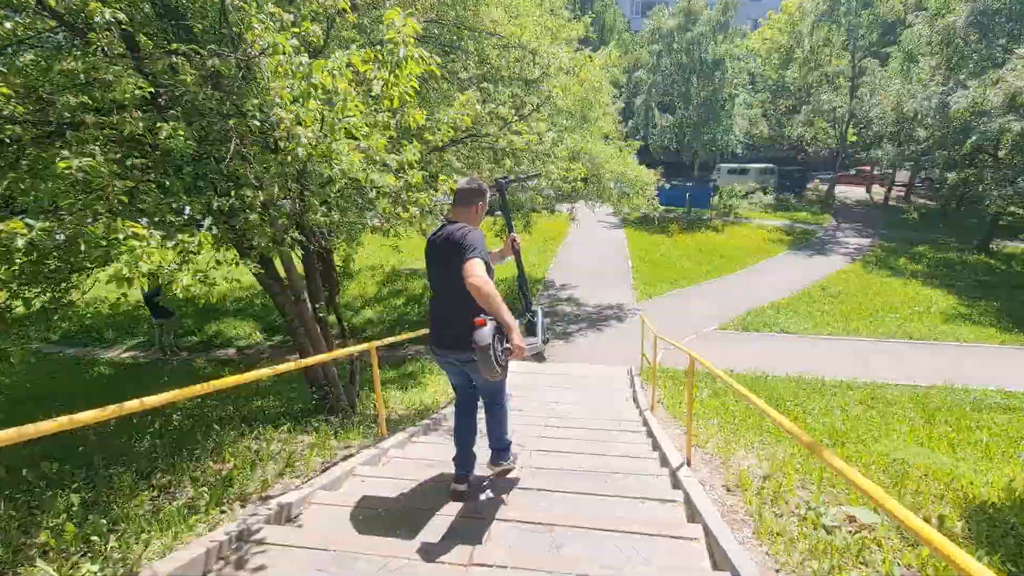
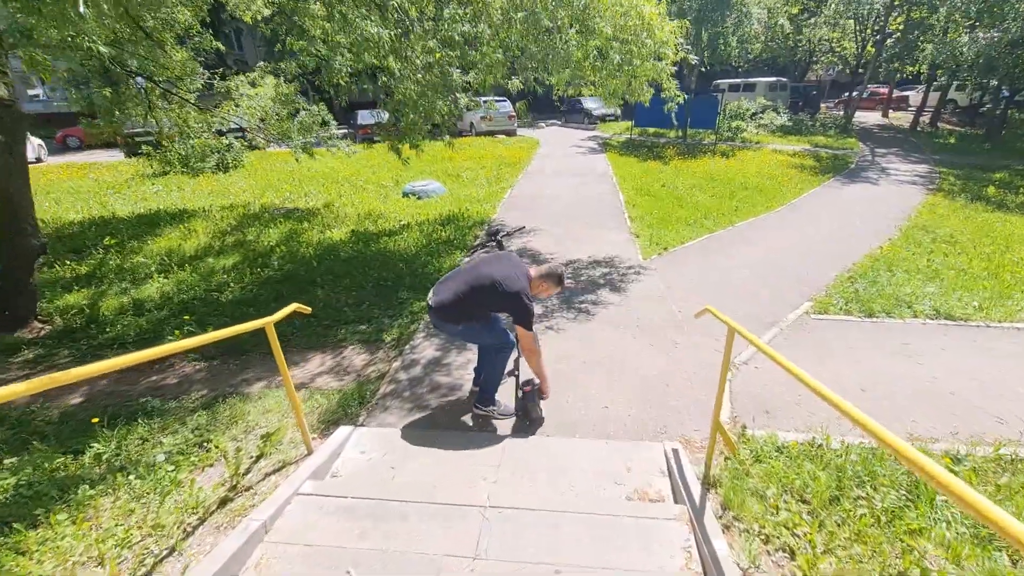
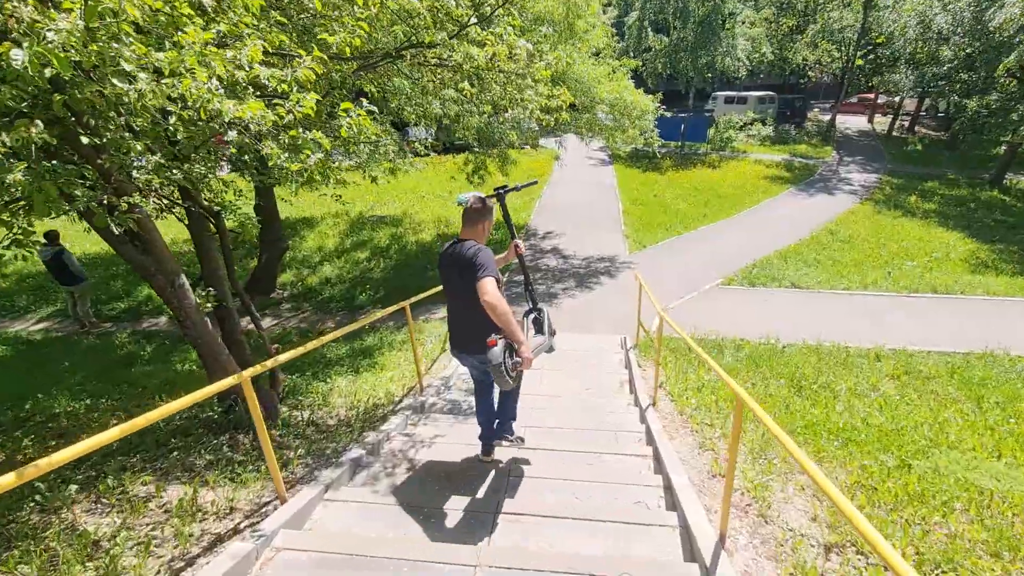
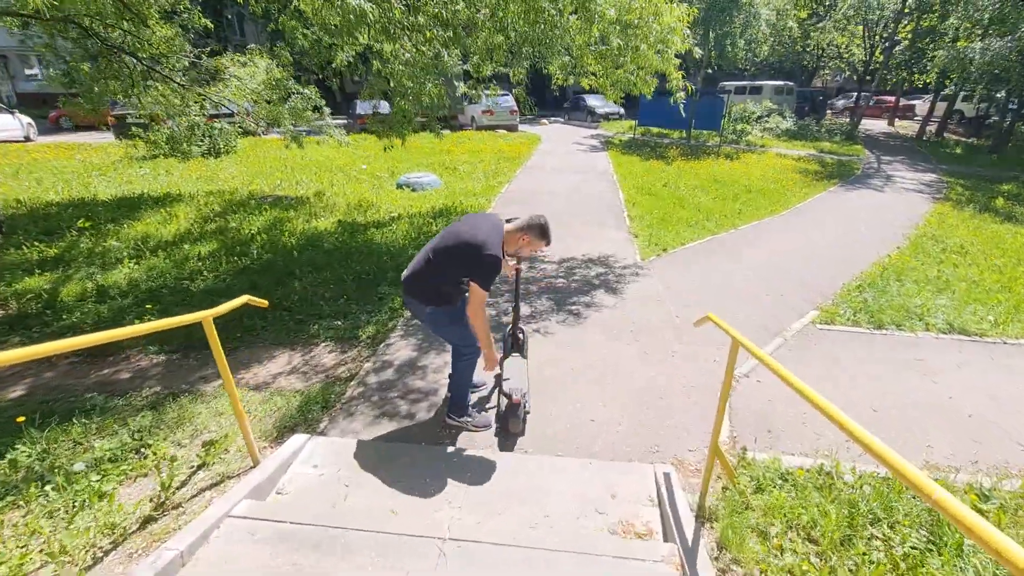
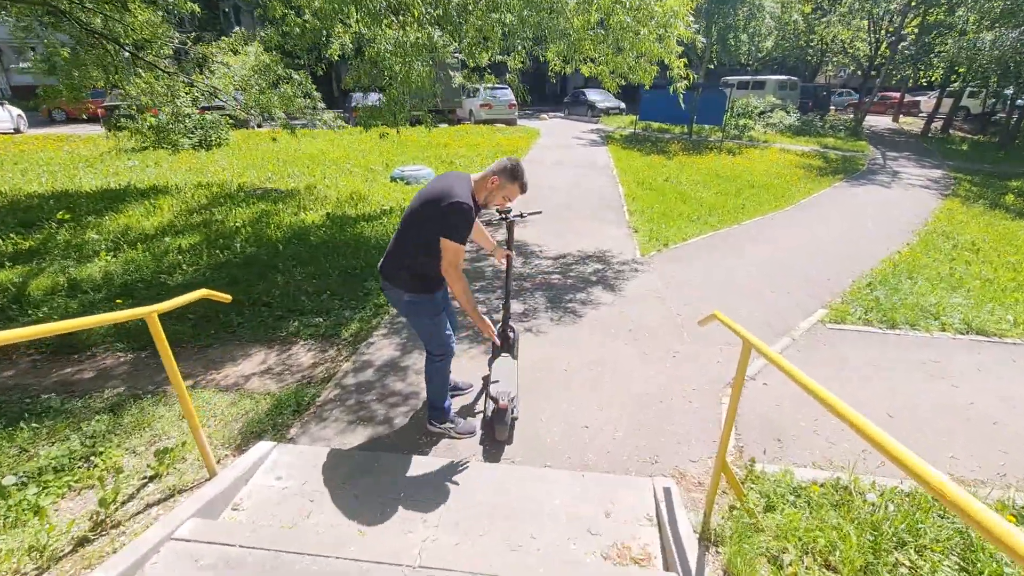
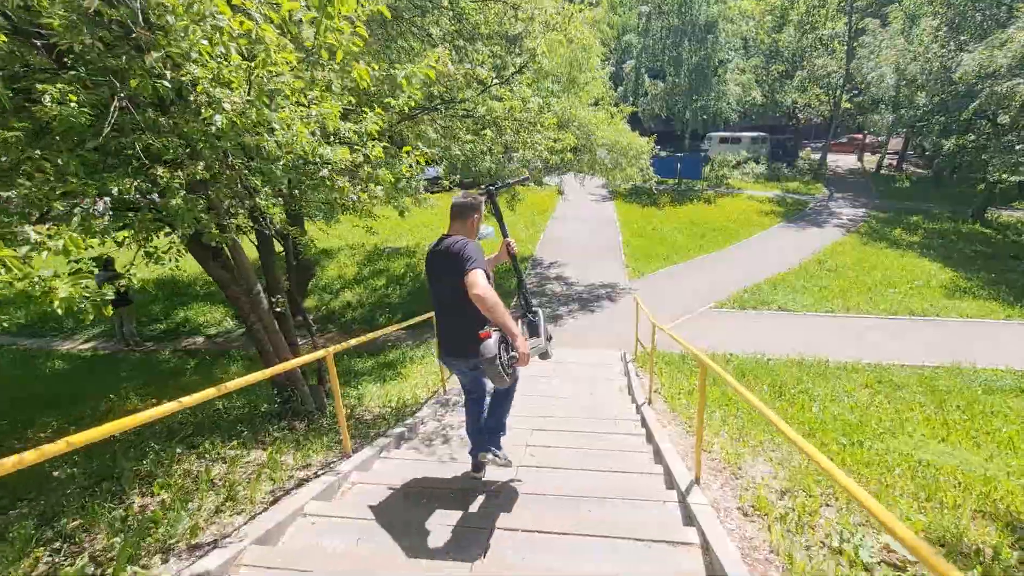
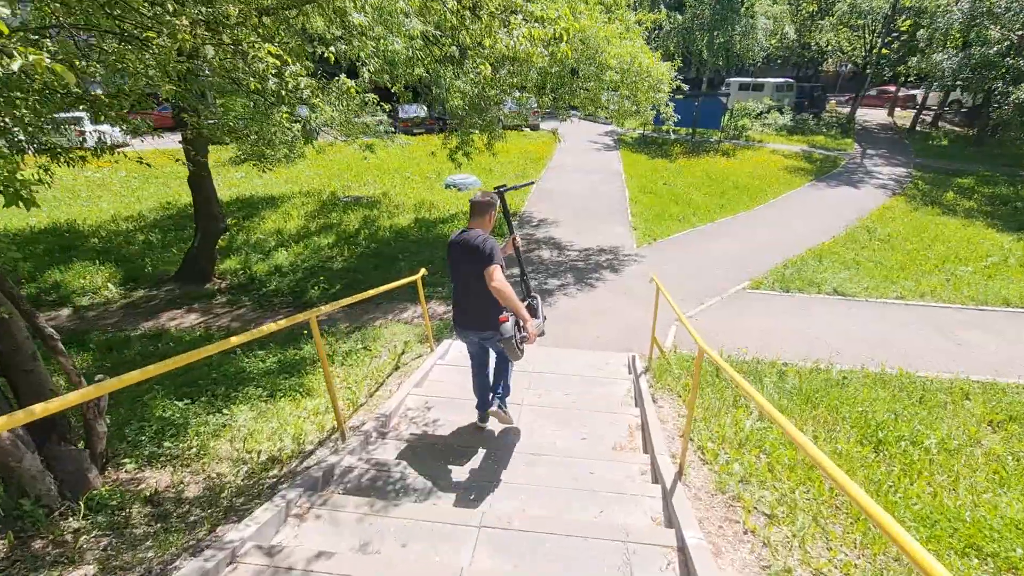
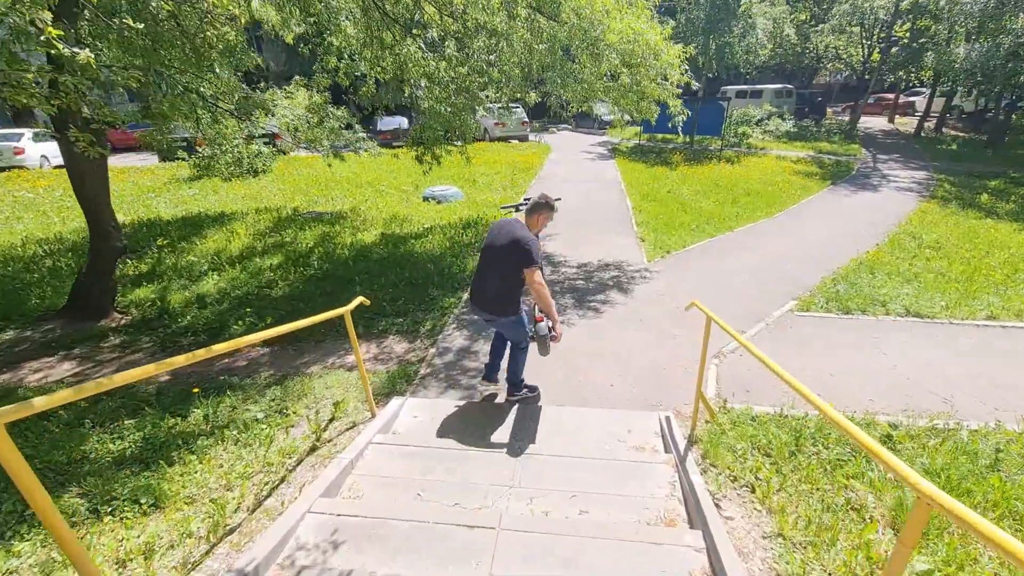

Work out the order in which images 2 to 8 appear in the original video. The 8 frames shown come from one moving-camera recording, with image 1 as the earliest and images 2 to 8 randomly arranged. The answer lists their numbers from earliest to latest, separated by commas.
6, 3, 7, 8, 2, 4, 5
